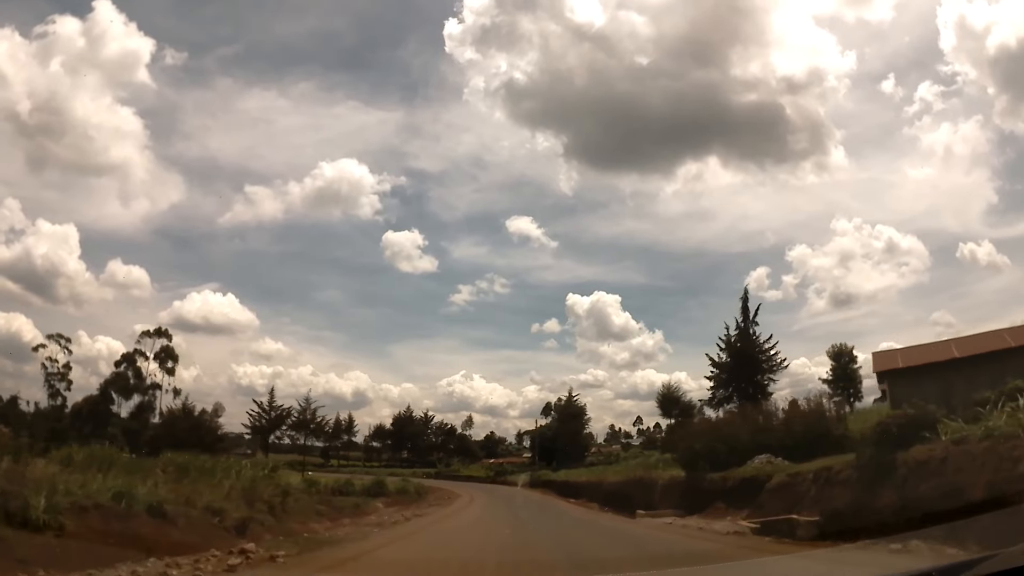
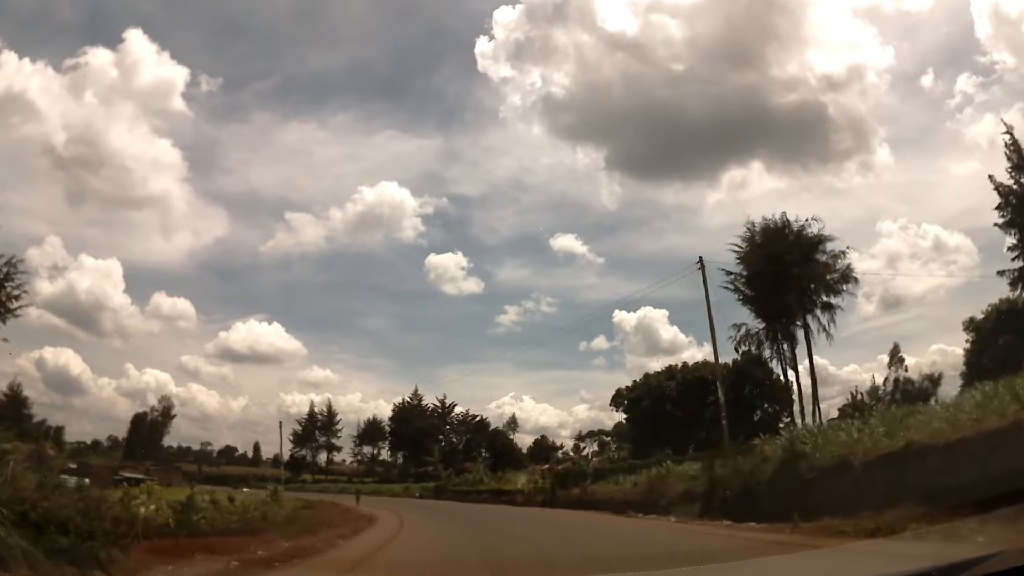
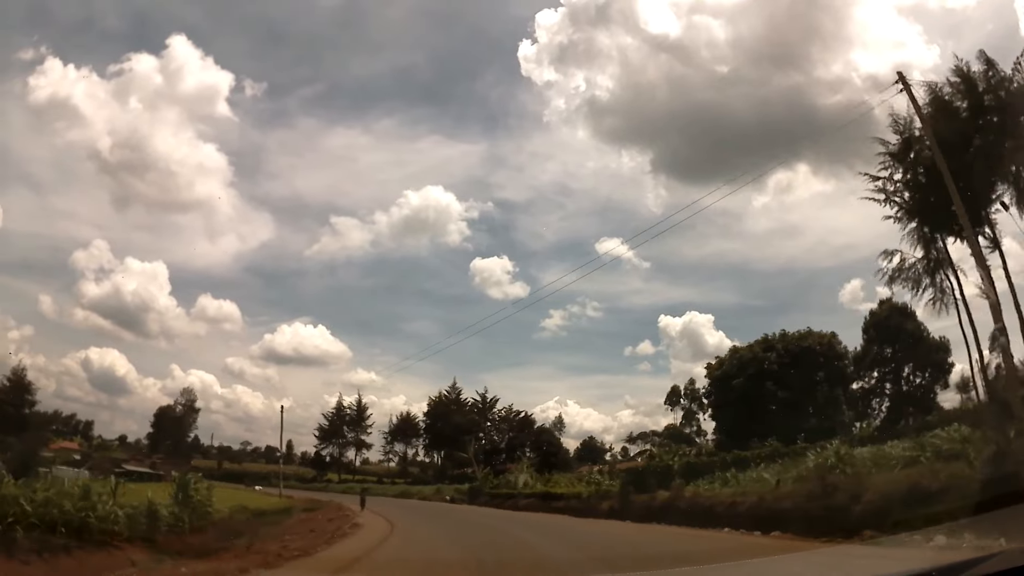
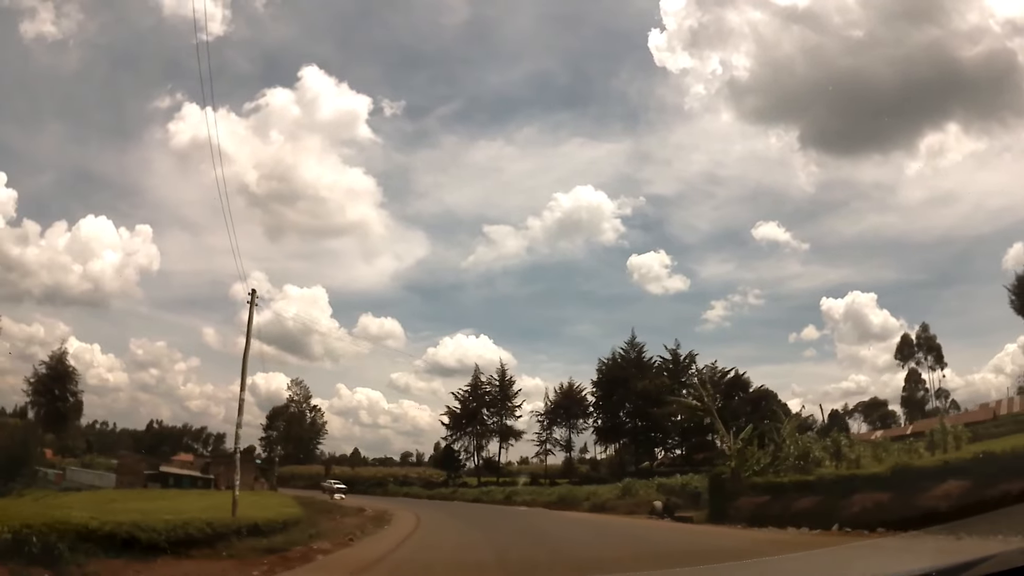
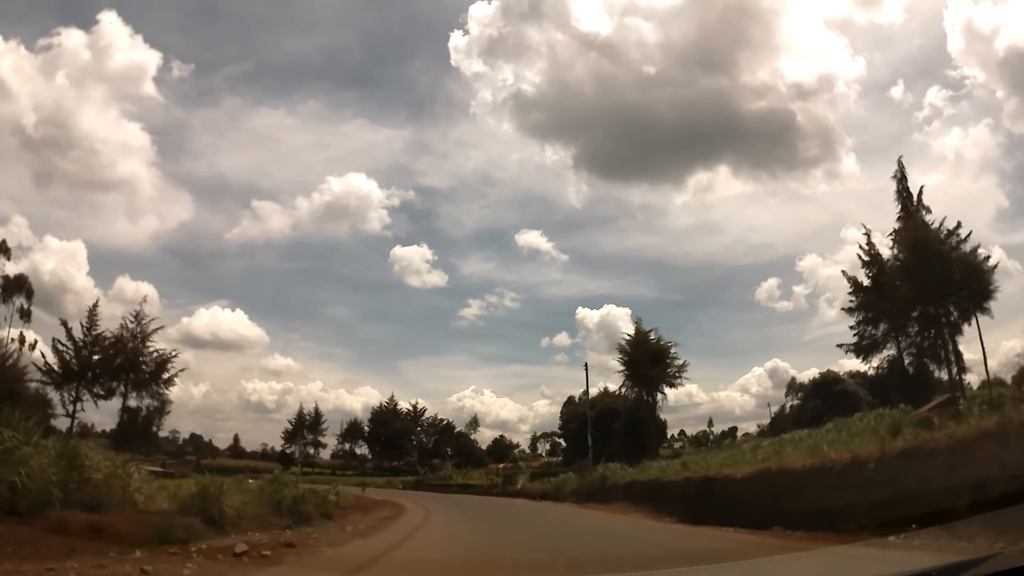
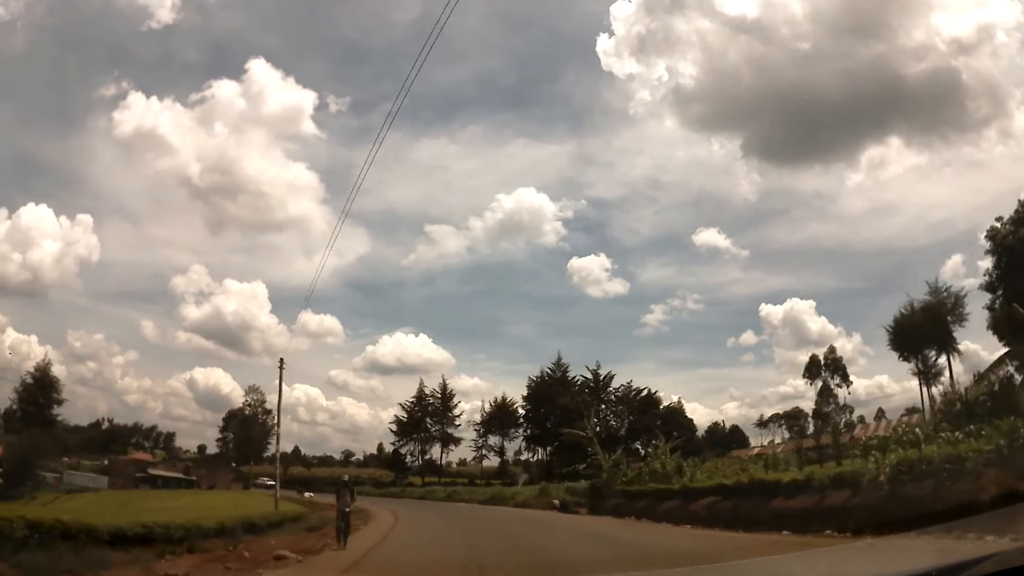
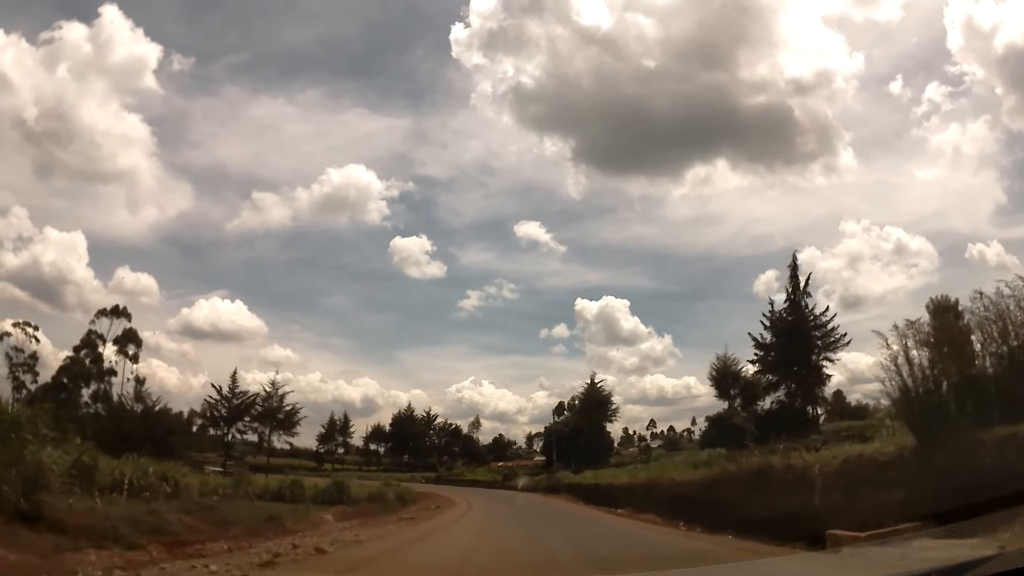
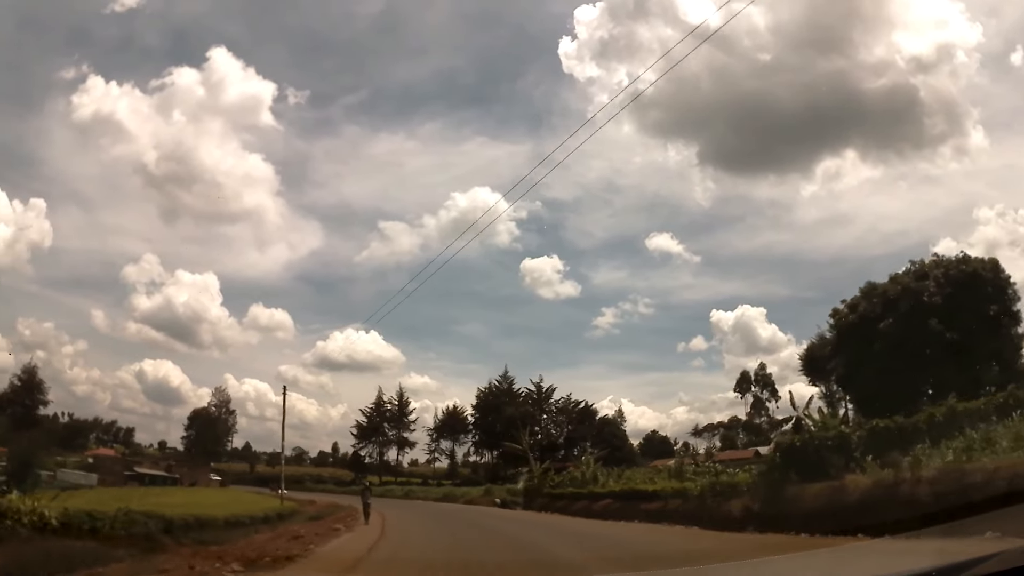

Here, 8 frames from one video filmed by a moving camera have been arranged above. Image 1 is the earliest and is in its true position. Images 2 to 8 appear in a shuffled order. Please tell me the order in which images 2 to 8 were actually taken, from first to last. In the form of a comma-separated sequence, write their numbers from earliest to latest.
7, 5, 2, 3, 8, 6, 4
